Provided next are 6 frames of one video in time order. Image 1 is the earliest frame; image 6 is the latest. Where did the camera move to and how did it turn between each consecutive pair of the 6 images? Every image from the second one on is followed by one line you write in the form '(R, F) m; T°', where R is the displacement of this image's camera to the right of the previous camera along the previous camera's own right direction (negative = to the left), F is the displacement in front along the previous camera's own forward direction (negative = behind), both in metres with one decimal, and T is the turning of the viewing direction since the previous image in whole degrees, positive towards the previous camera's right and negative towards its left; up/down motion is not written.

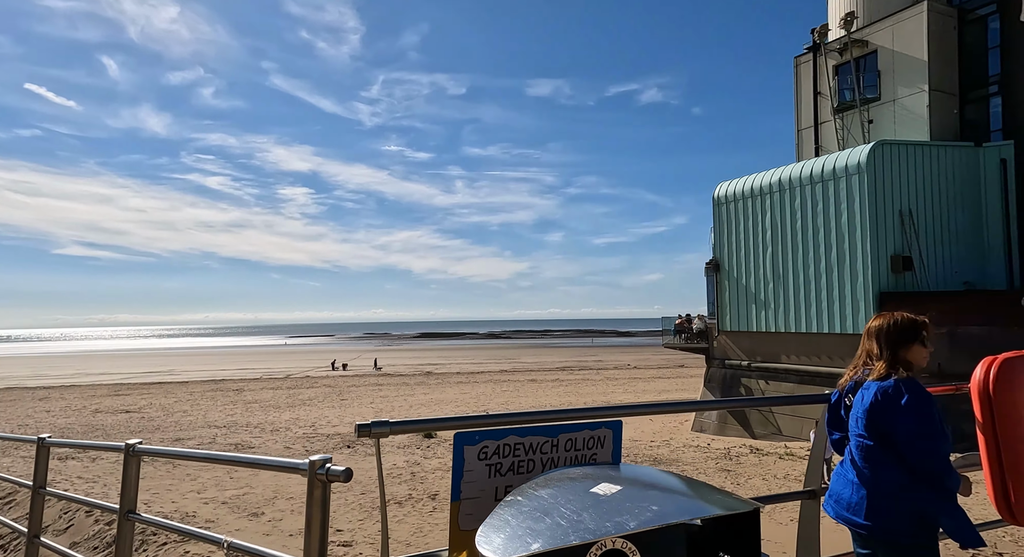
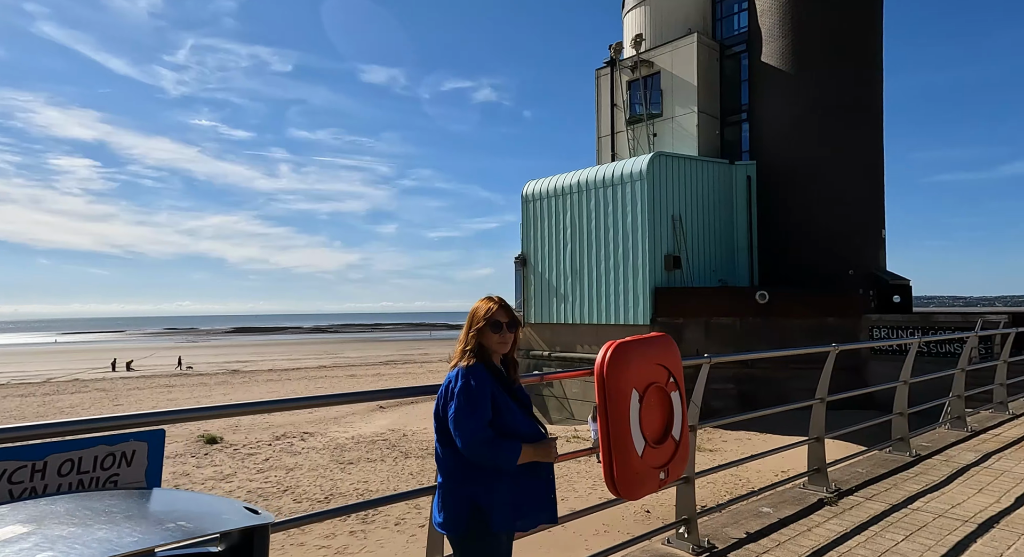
(+0.4, -0.2) m; +15°
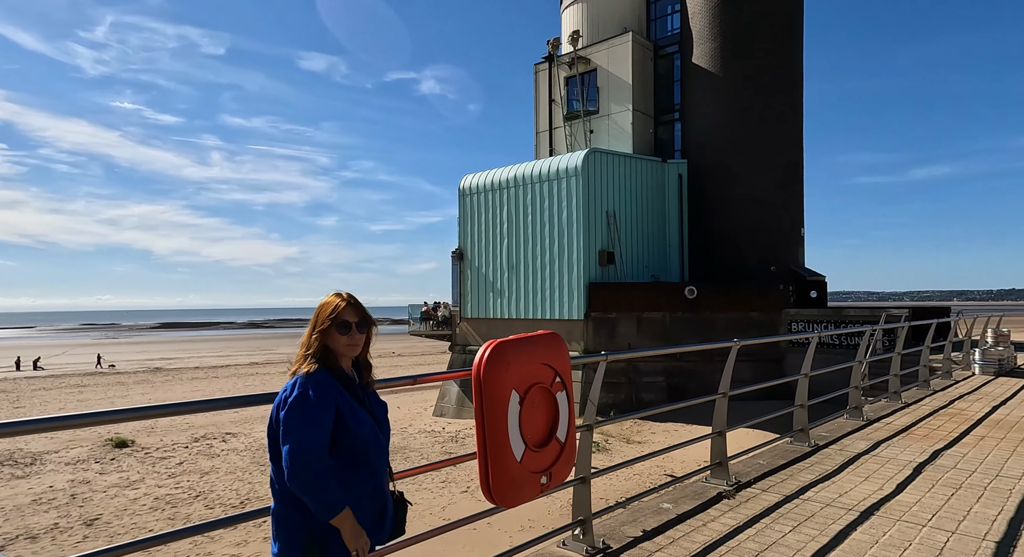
(+0.2, +0.1) m; +5°
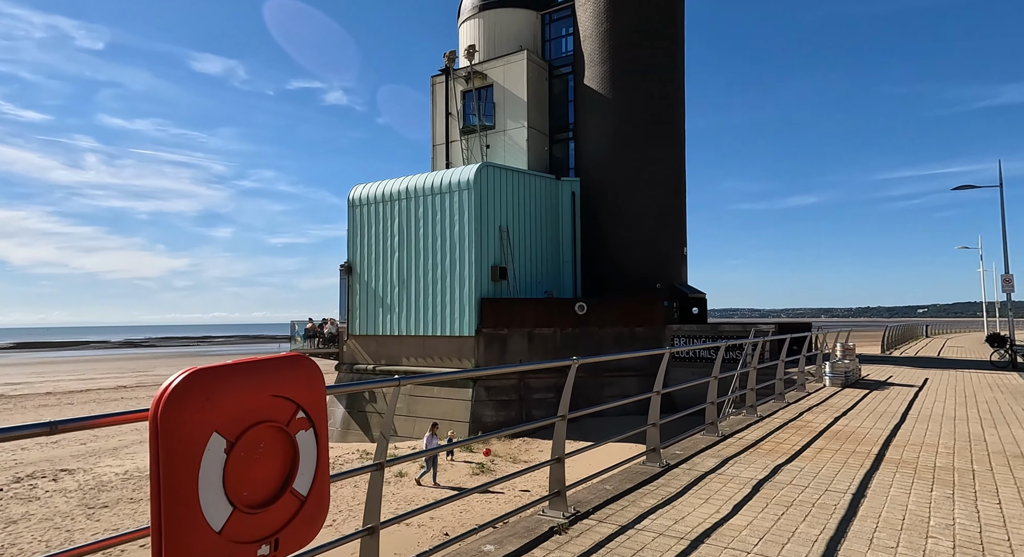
(+0.4, +0.3) m; +8°
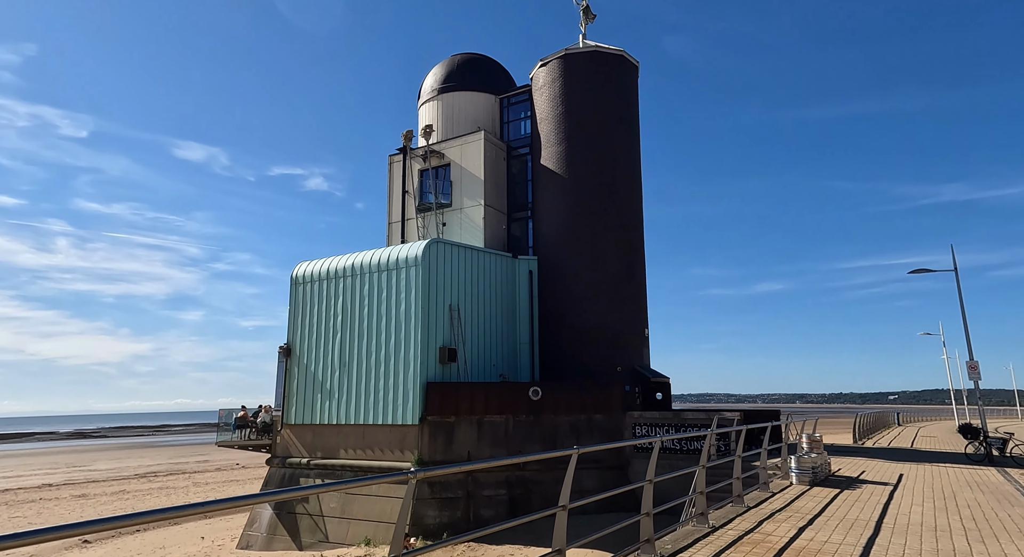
(+0.6, +0.9) m; +2°
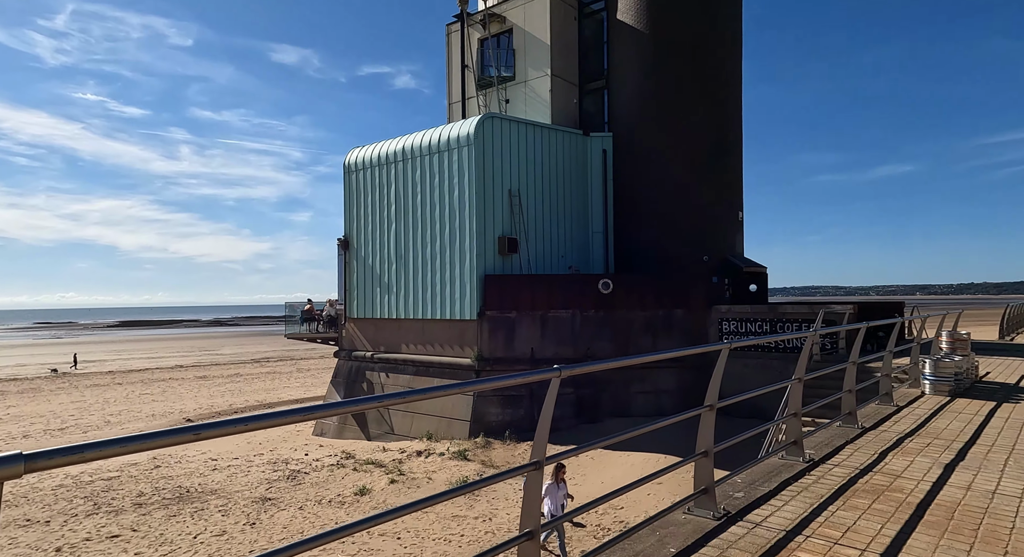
(+0.5, +1.7) m; -8°
